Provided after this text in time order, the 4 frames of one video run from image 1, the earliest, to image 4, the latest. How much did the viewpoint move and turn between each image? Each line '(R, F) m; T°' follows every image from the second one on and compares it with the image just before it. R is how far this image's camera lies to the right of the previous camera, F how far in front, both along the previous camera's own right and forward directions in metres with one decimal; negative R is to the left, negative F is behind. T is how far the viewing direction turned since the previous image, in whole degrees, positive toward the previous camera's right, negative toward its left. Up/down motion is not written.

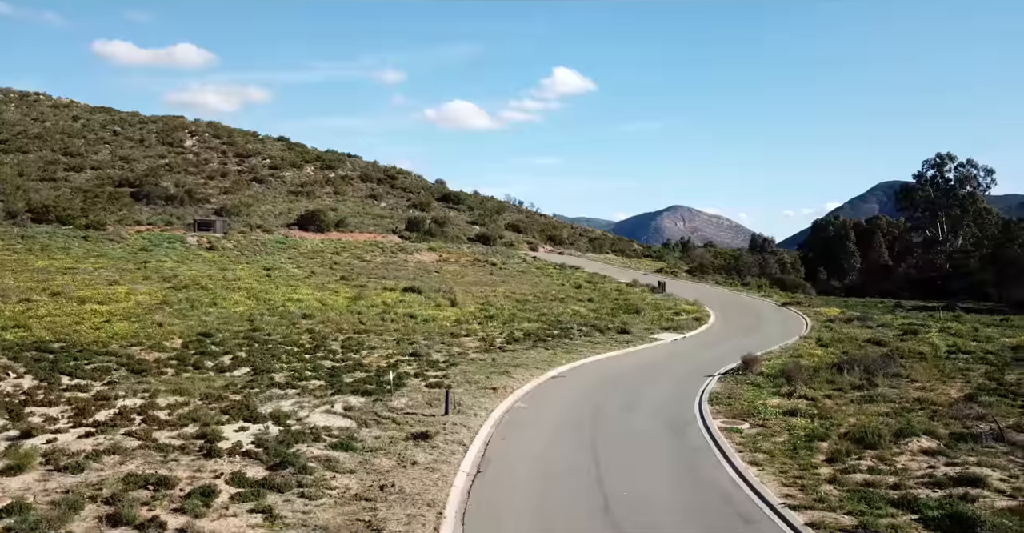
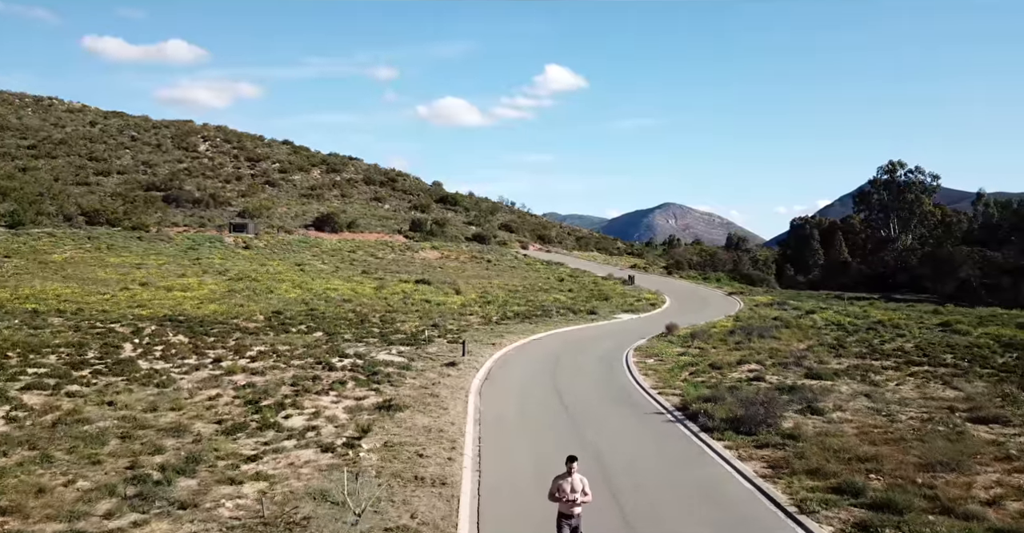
(0.0, -9.3) m; 0°
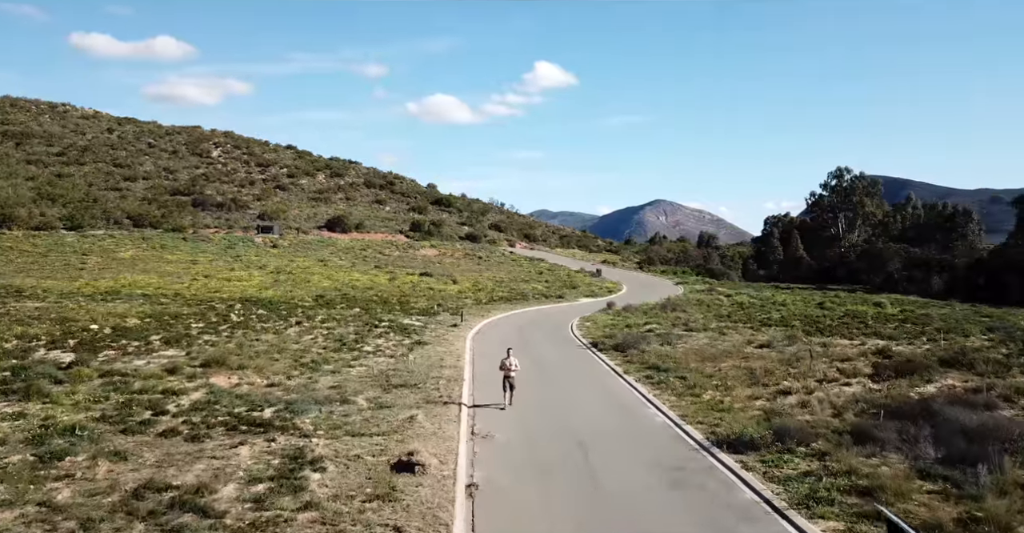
(+0.4, -11.7) m; +1°
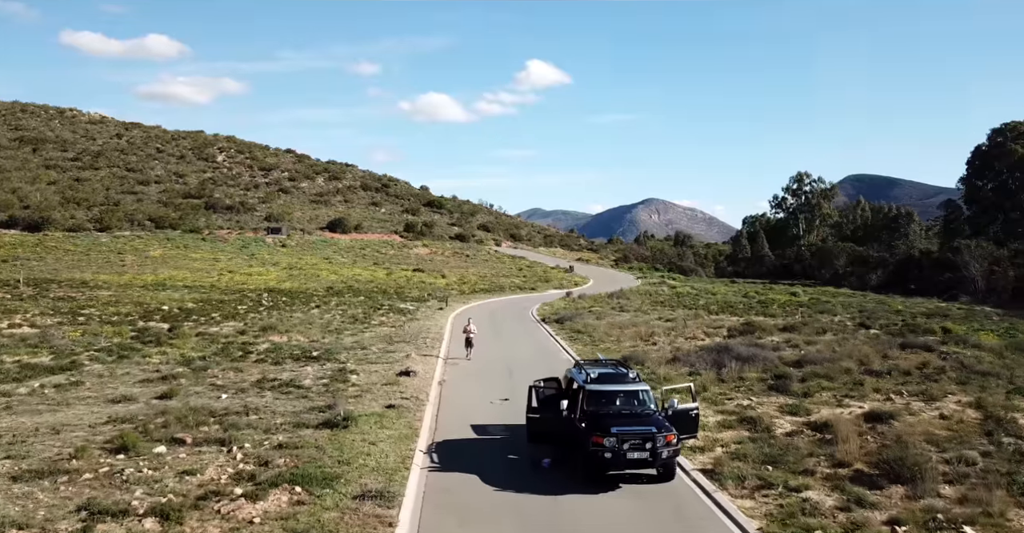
(+1.0, -9.4) m; 0°
